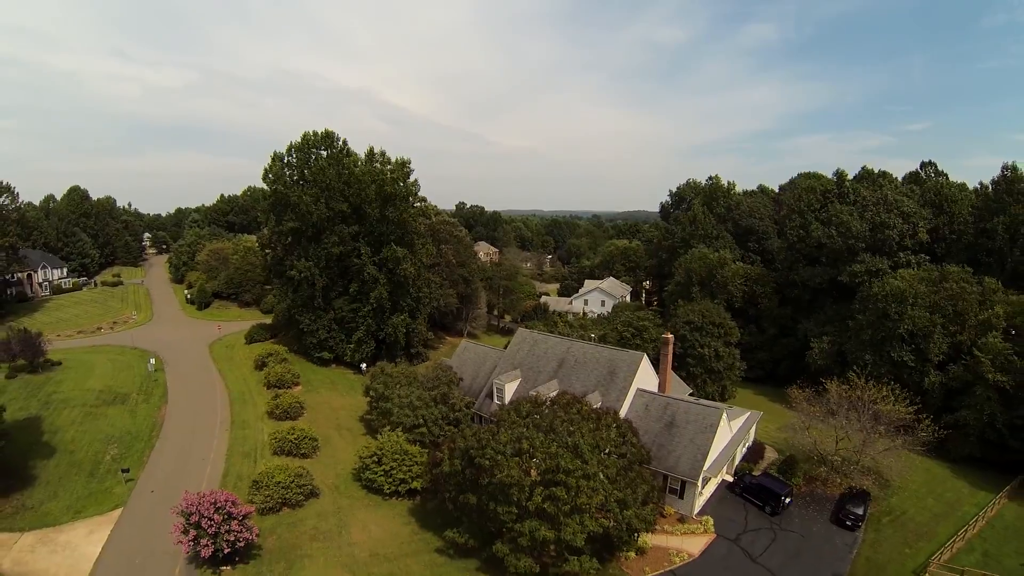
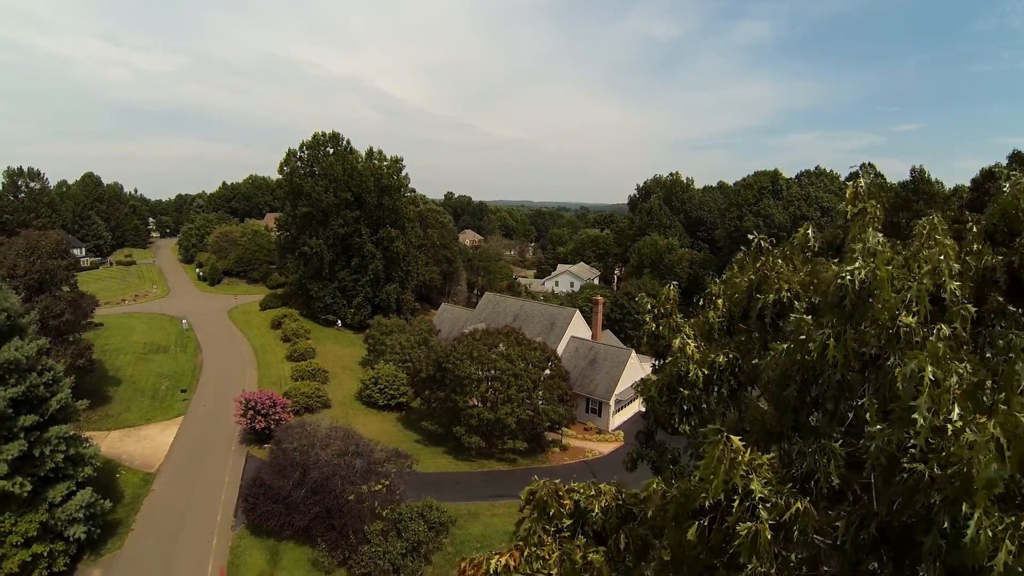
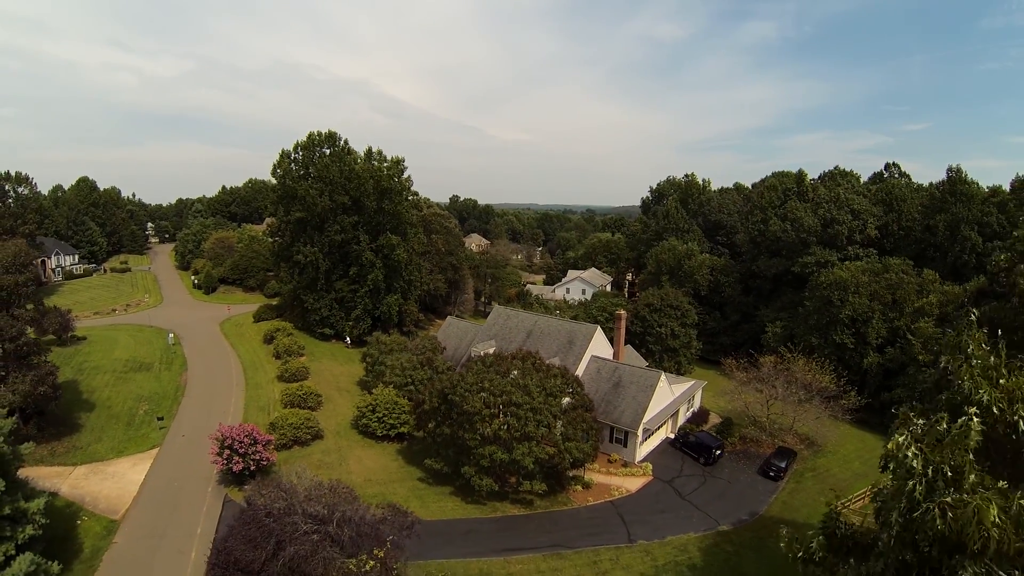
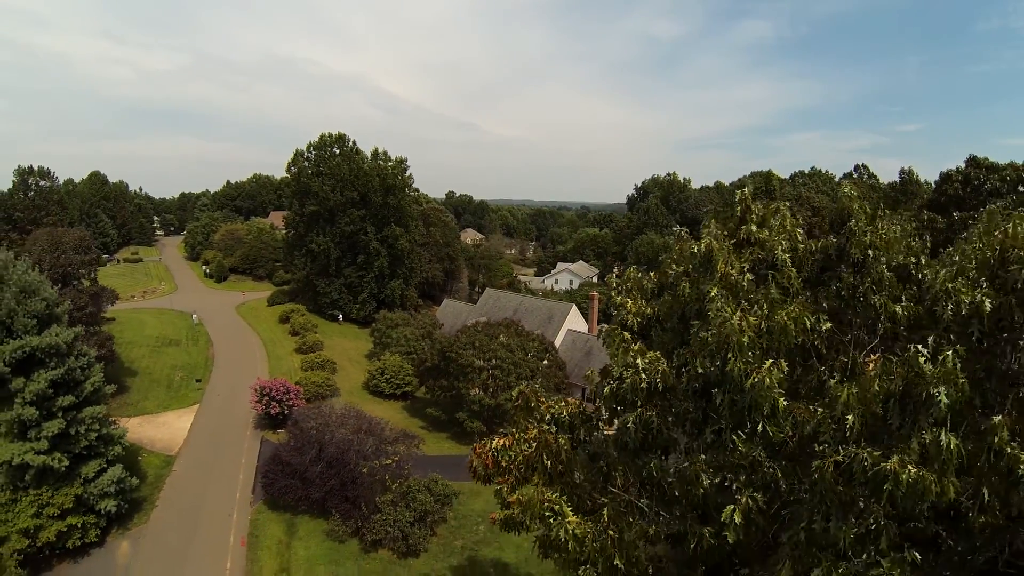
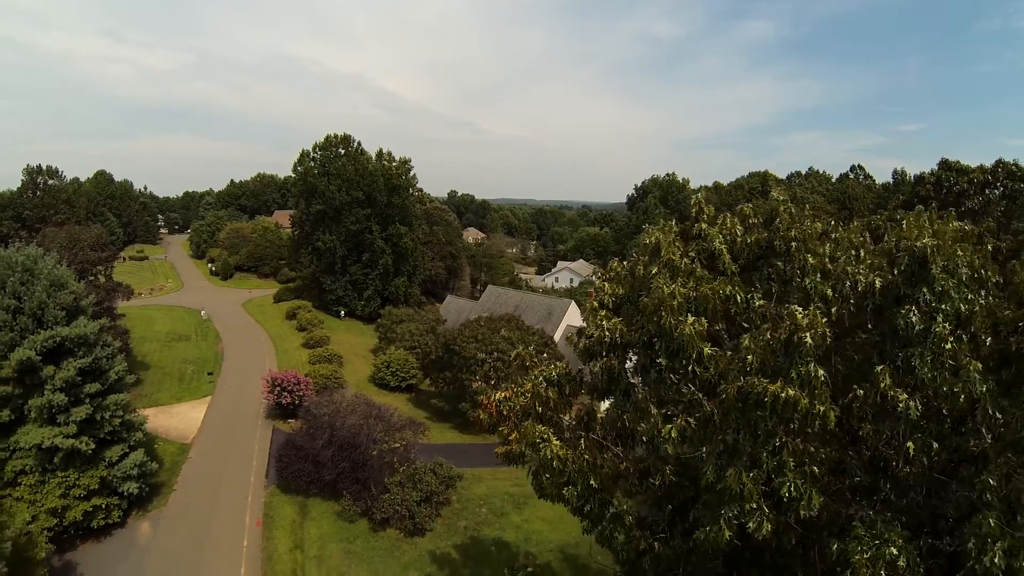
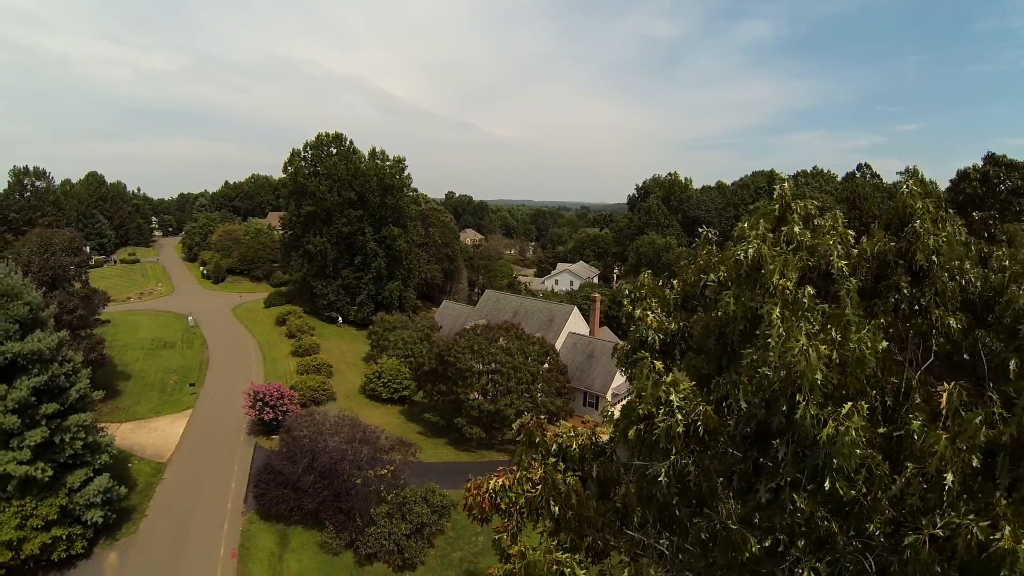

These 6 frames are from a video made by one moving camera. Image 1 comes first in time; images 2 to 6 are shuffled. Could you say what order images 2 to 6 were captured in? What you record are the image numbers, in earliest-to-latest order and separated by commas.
3, 2, 6, 4, 5
